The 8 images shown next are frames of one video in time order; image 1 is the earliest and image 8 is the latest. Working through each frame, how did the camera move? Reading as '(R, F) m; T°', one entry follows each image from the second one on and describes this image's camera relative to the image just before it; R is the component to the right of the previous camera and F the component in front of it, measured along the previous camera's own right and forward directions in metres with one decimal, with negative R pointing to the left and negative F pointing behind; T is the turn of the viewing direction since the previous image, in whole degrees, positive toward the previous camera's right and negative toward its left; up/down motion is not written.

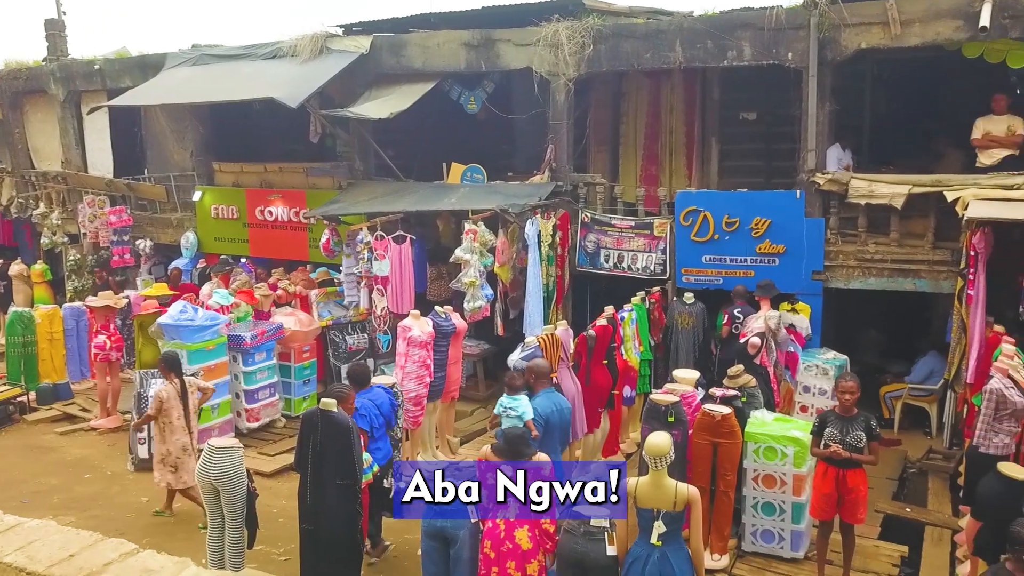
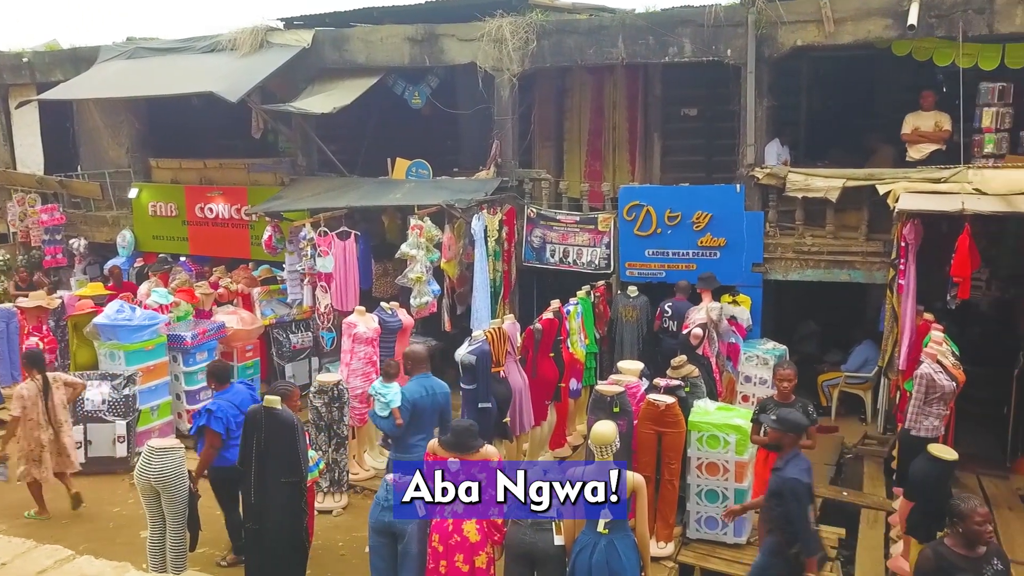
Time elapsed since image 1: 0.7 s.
(0.0, 0.0) m; +4°
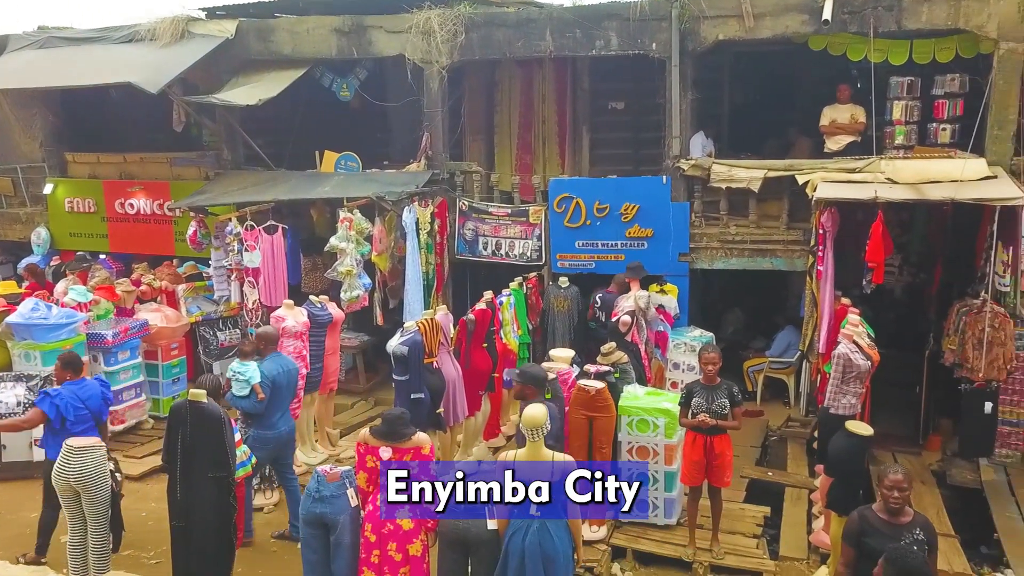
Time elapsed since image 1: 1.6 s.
(0.0, 0.0) m; +5°
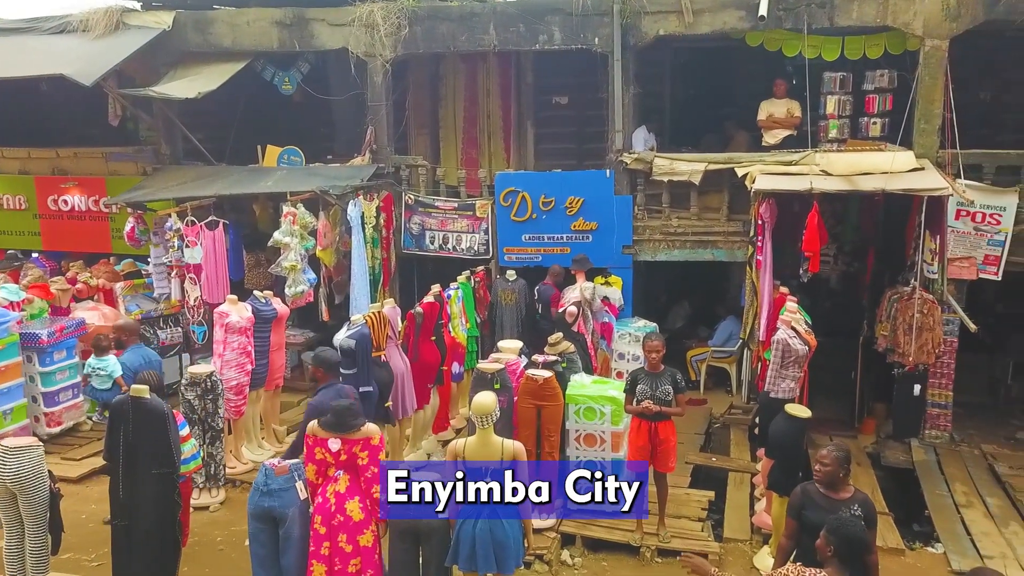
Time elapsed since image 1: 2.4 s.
(0.0, 0.0) m; +4°
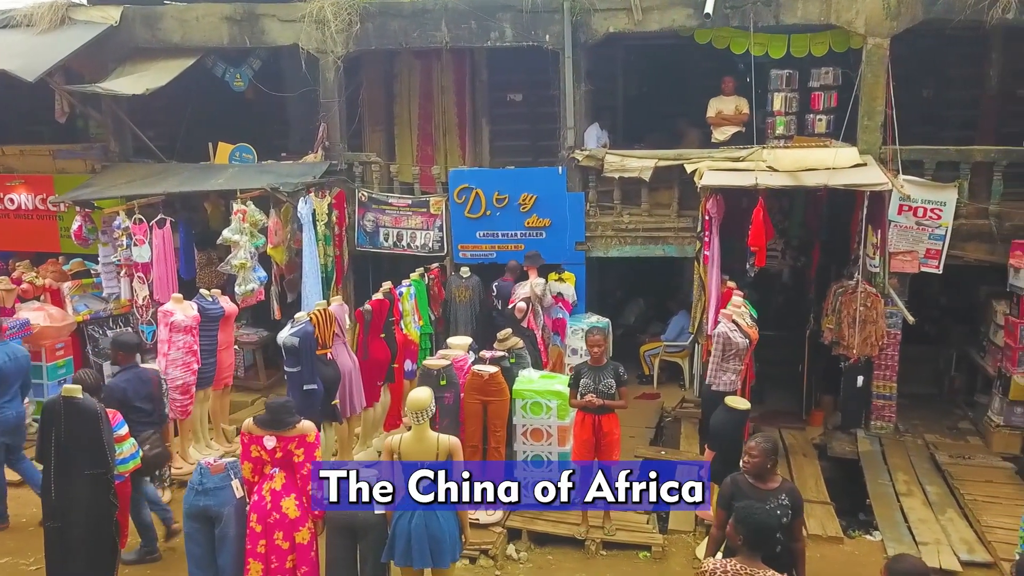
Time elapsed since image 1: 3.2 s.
(+0.2, 0.0) m; +2°
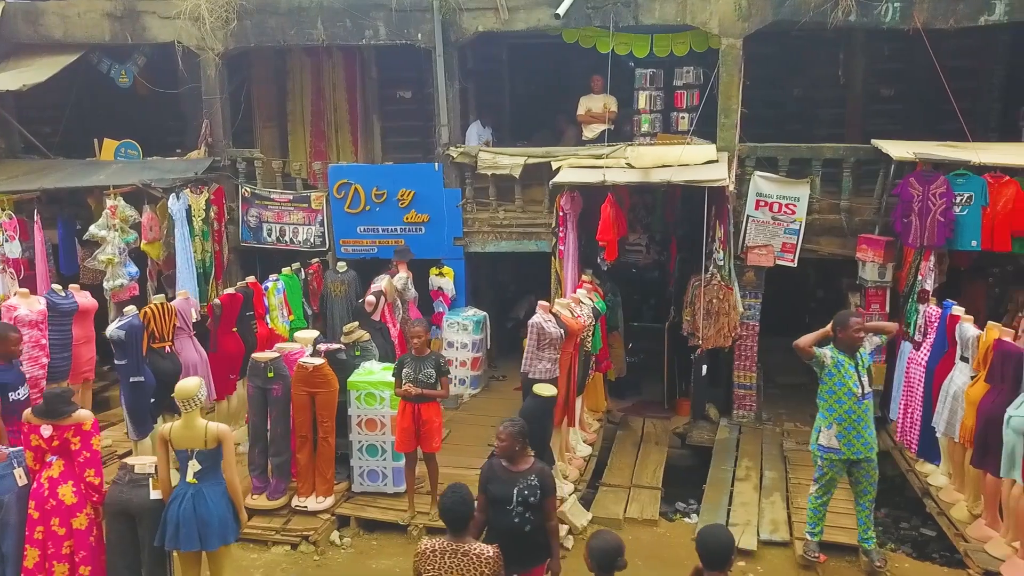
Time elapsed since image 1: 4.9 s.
(+1.2, -0.2) m; +2°
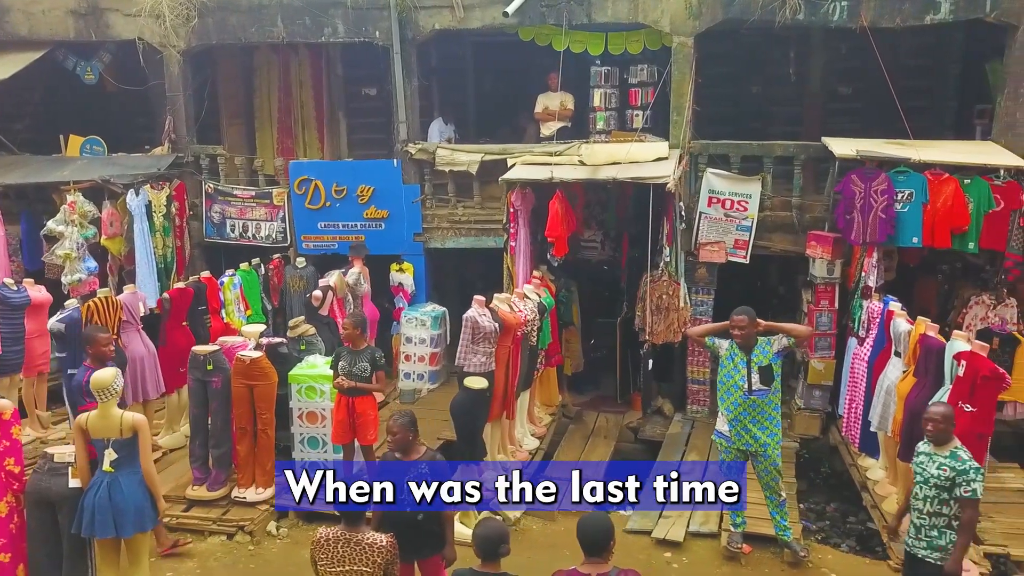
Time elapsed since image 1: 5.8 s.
(+0.5, -0.1) m; 0°
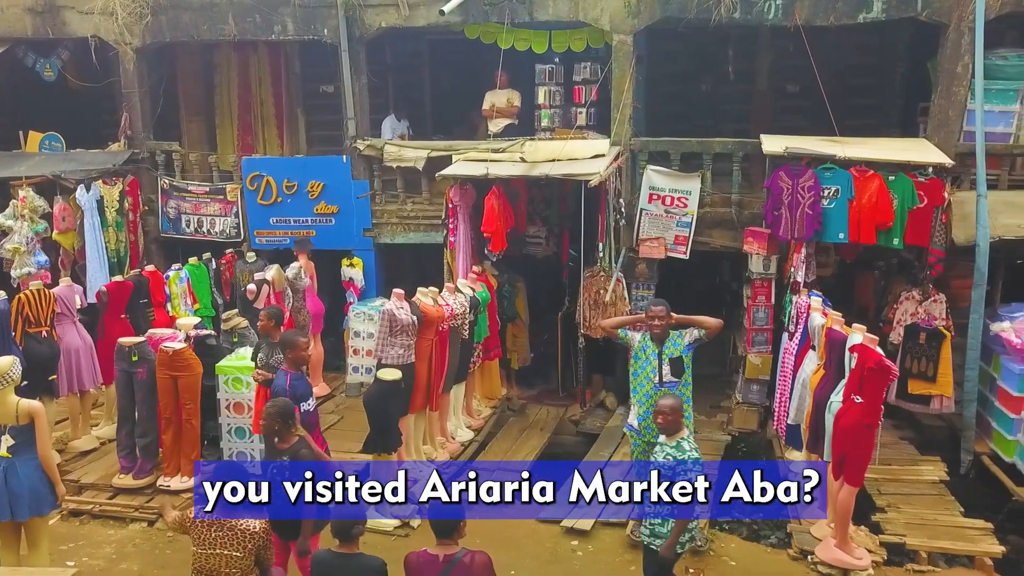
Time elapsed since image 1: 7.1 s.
(+0.7, -0.1) m; 0°
